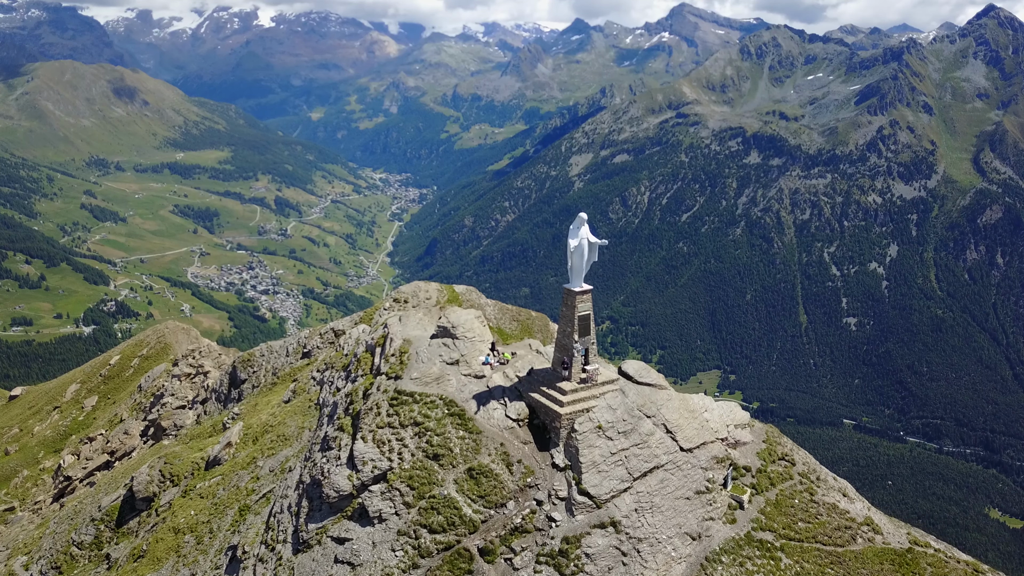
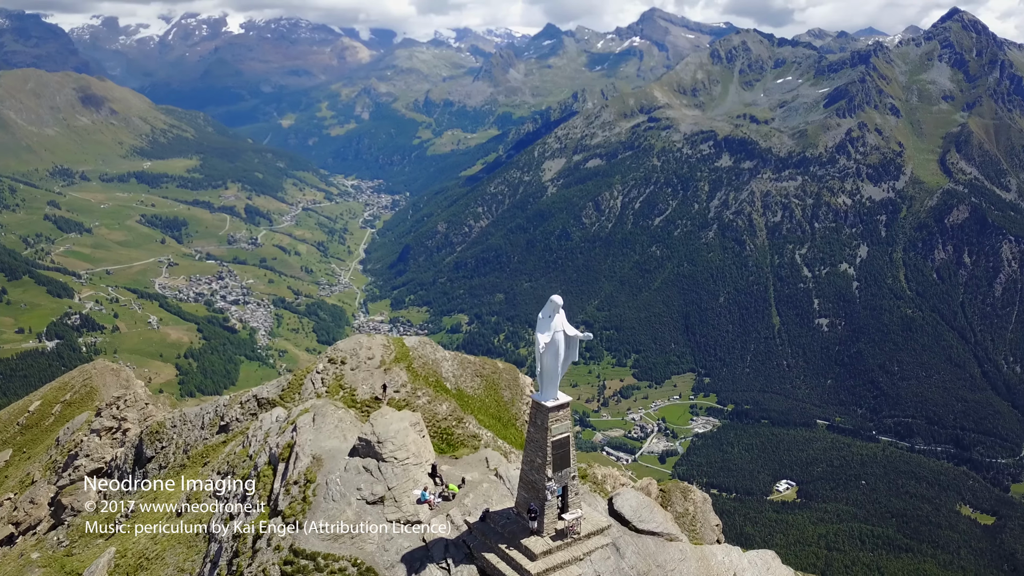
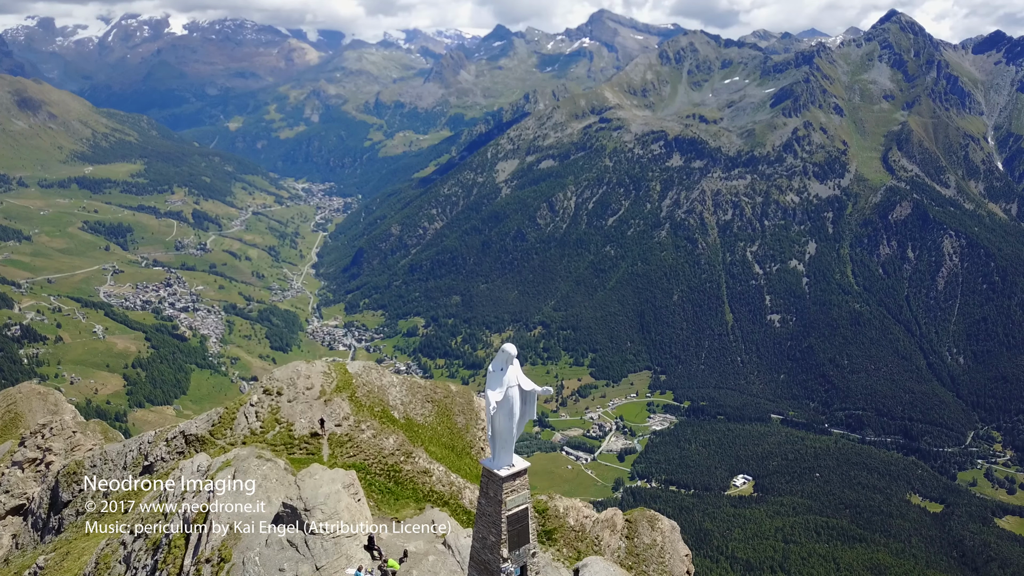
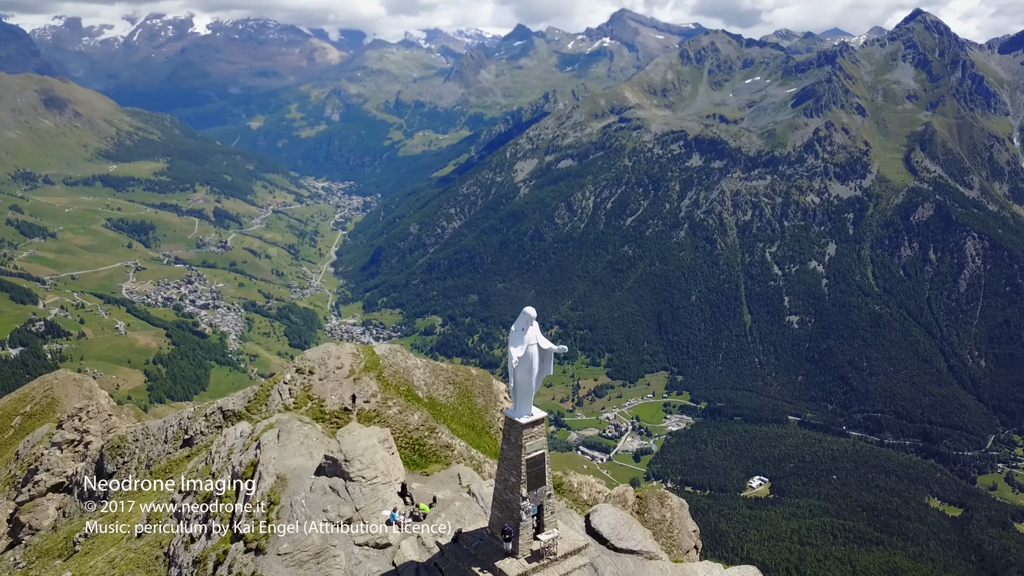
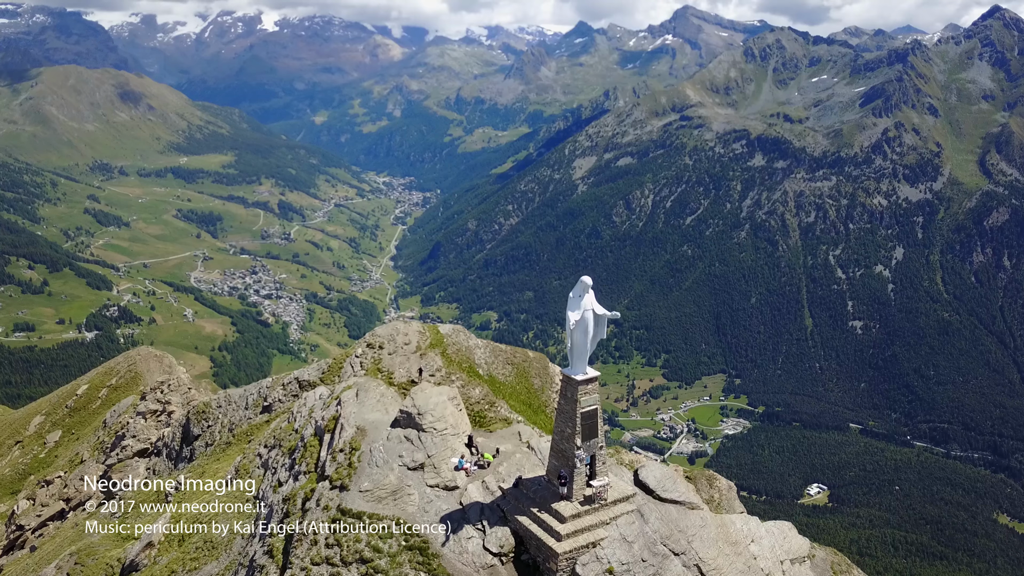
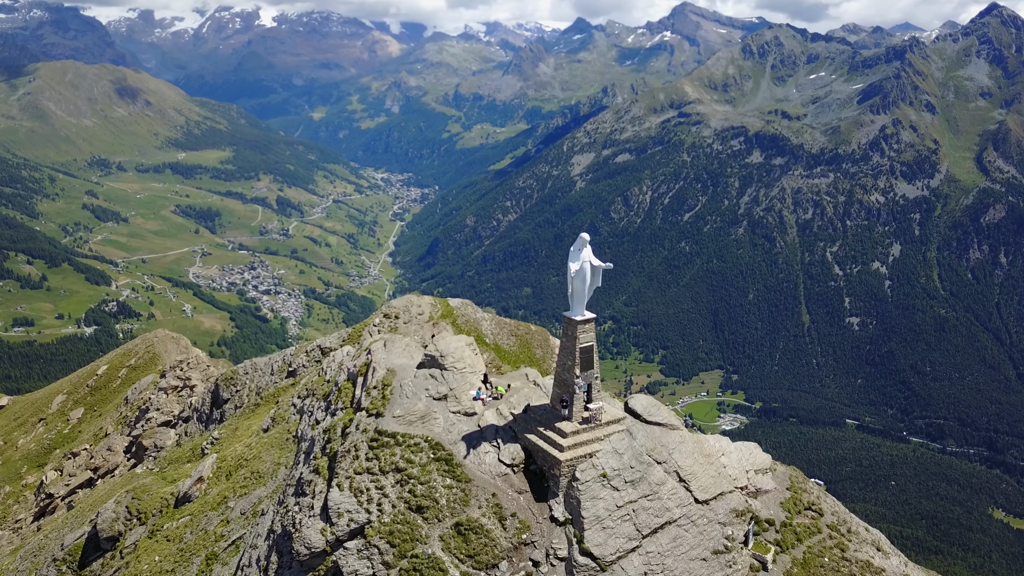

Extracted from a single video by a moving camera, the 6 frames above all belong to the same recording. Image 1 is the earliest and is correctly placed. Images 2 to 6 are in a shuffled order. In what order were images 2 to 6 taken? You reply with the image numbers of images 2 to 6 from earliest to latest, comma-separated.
6, 5, 2, 4, 3
